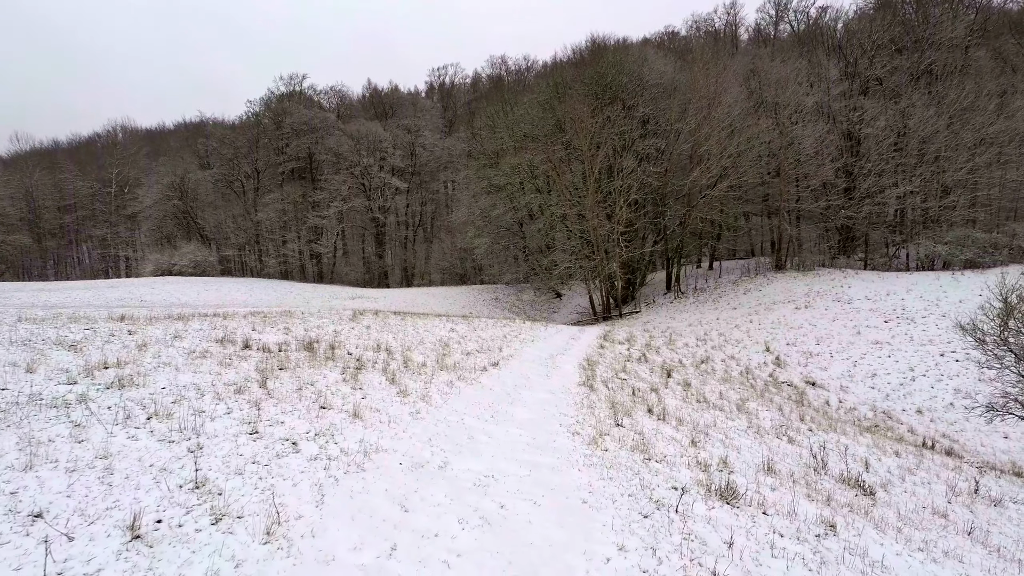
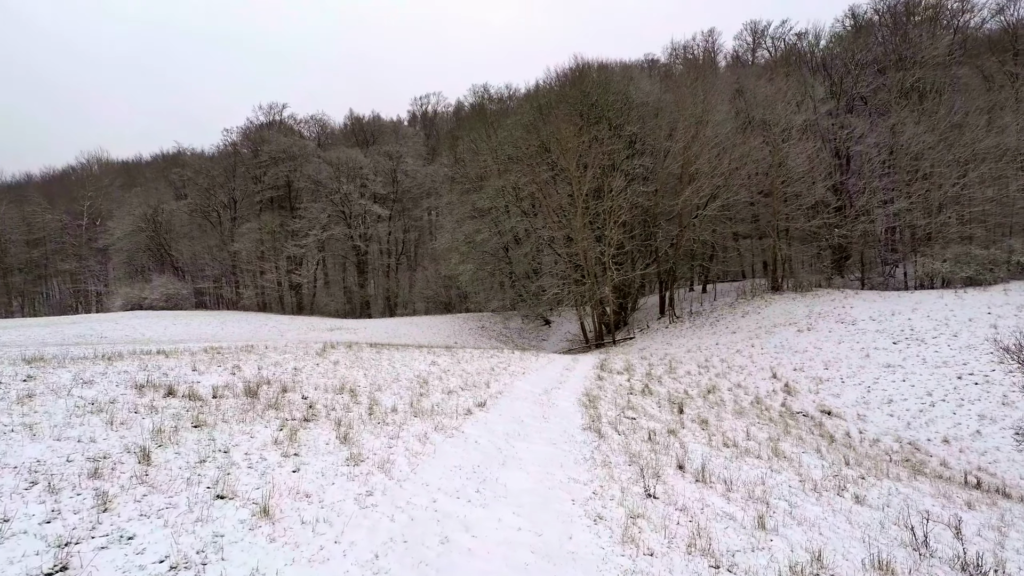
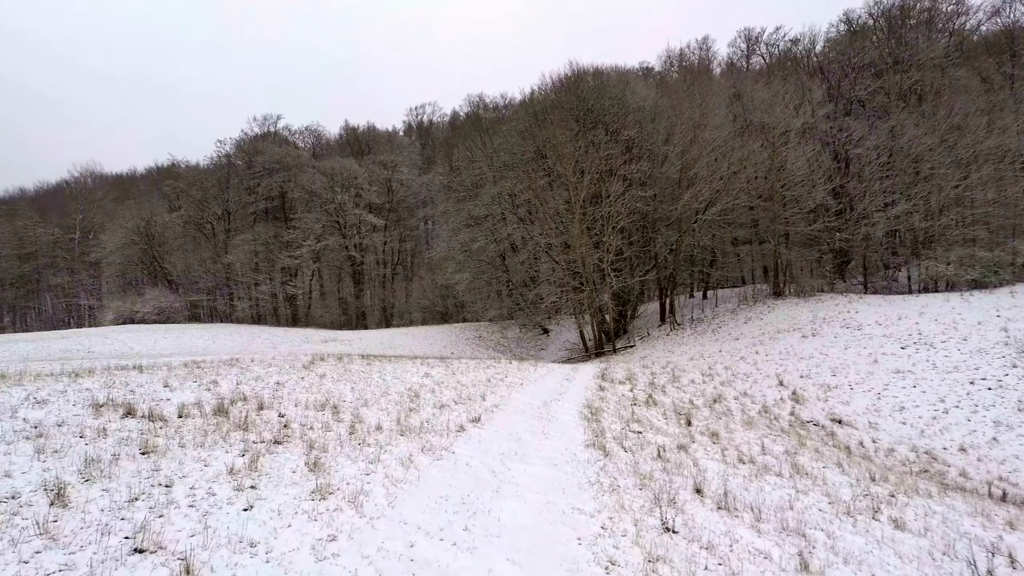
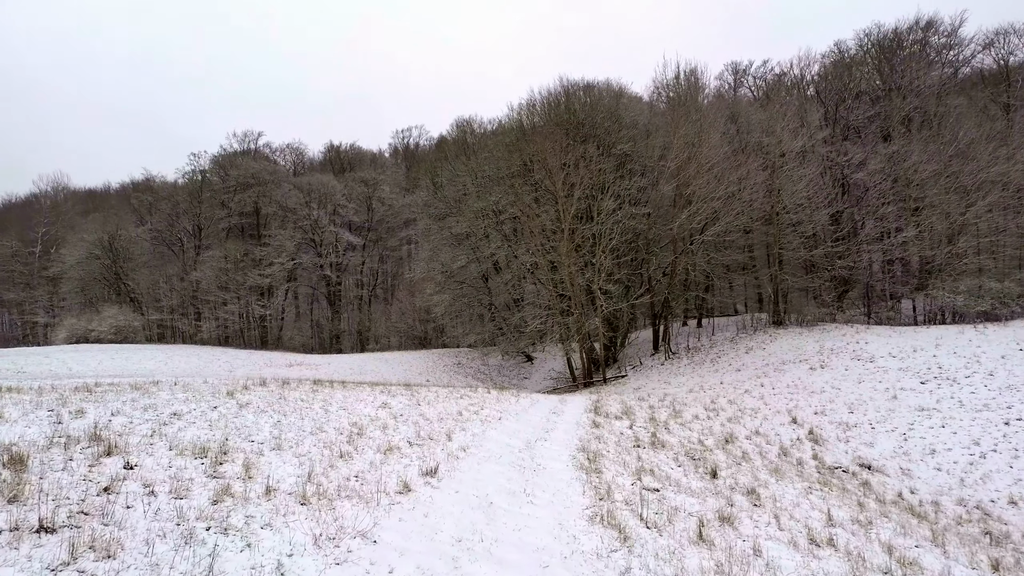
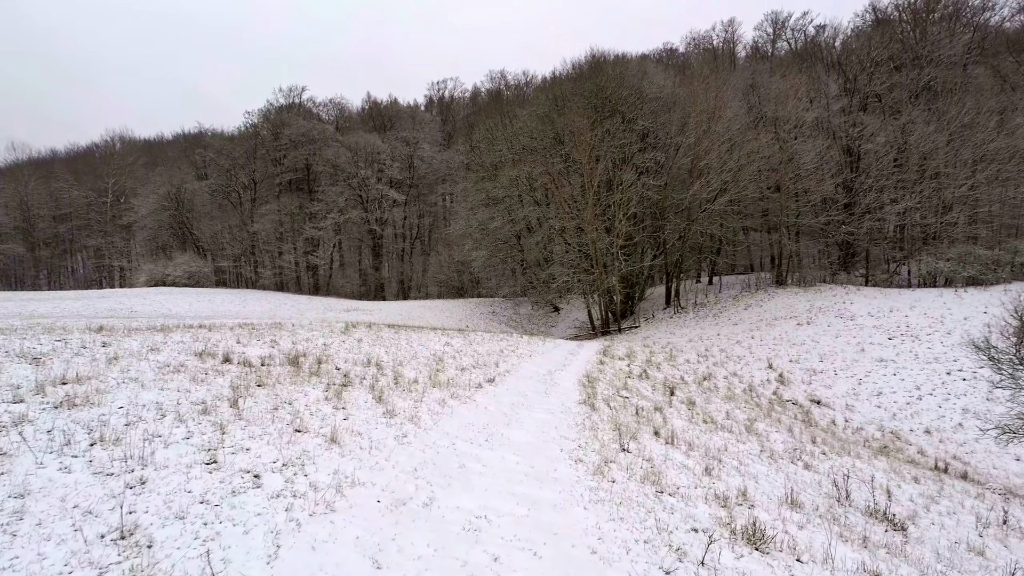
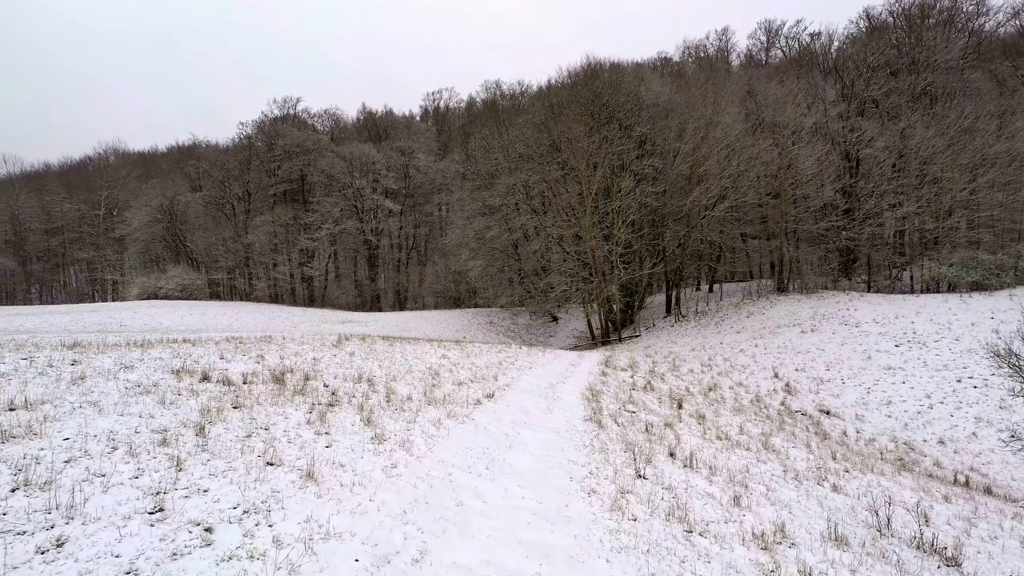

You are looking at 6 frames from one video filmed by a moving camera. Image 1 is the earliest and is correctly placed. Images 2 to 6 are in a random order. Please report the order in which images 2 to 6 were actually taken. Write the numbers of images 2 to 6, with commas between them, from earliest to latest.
5, 6, 2, 3, 4
